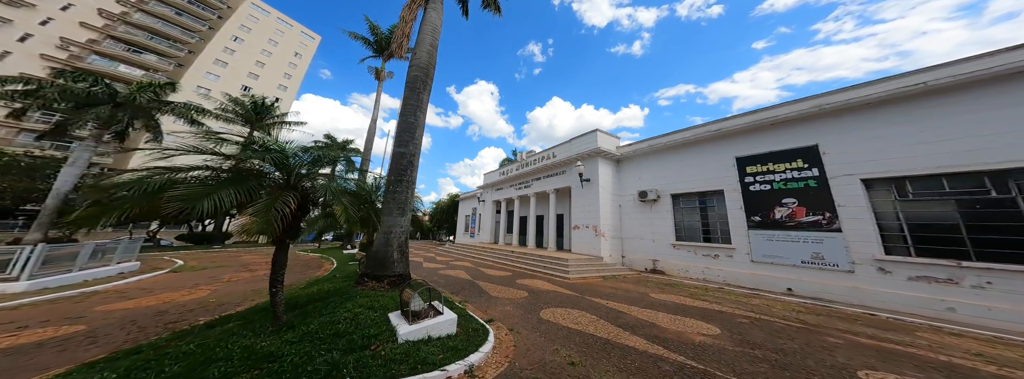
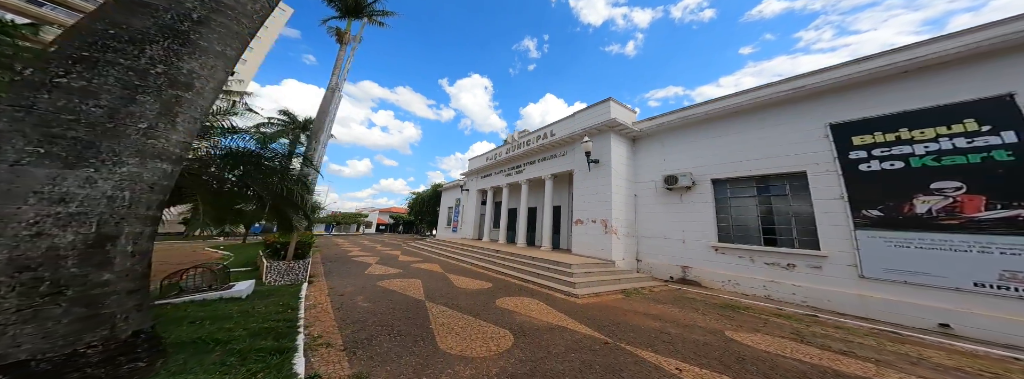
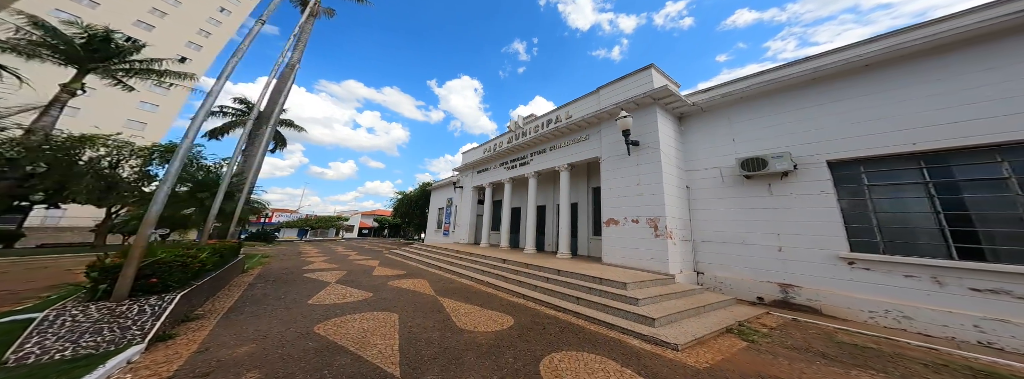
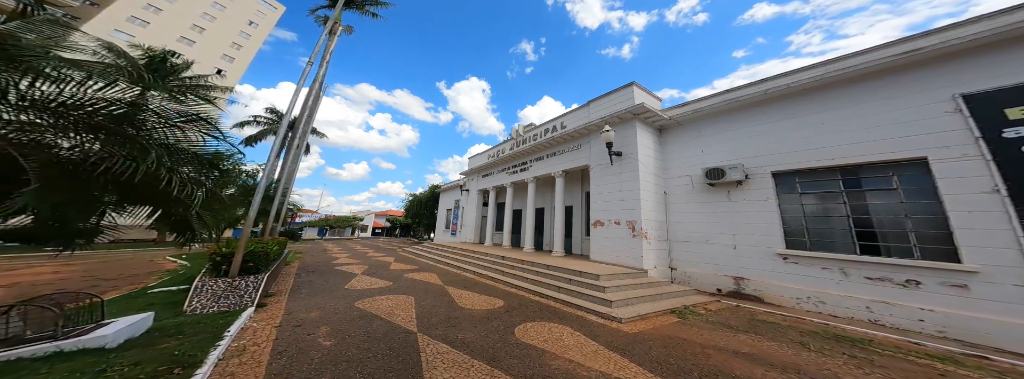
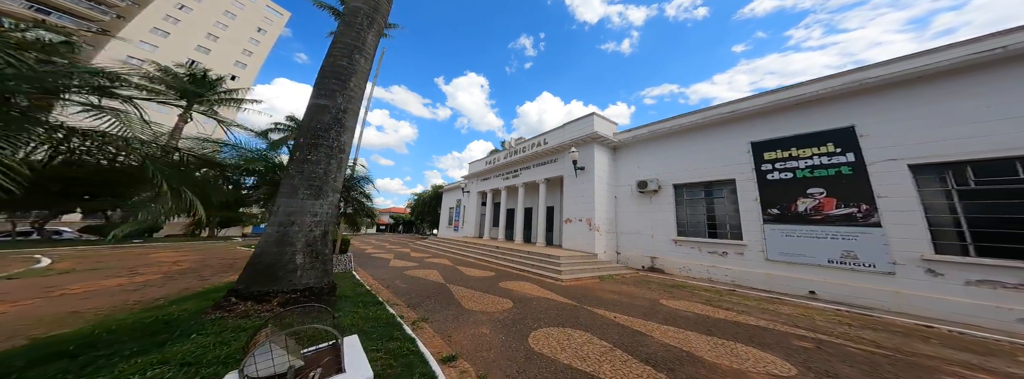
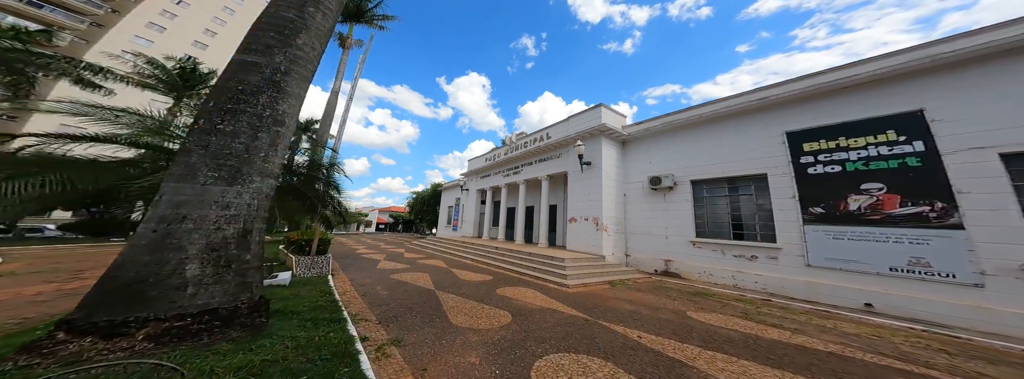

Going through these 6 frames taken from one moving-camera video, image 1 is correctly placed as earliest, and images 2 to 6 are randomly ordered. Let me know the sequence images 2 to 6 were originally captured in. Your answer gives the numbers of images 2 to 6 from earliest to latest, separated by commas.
5, 6, 2, 4, 3
